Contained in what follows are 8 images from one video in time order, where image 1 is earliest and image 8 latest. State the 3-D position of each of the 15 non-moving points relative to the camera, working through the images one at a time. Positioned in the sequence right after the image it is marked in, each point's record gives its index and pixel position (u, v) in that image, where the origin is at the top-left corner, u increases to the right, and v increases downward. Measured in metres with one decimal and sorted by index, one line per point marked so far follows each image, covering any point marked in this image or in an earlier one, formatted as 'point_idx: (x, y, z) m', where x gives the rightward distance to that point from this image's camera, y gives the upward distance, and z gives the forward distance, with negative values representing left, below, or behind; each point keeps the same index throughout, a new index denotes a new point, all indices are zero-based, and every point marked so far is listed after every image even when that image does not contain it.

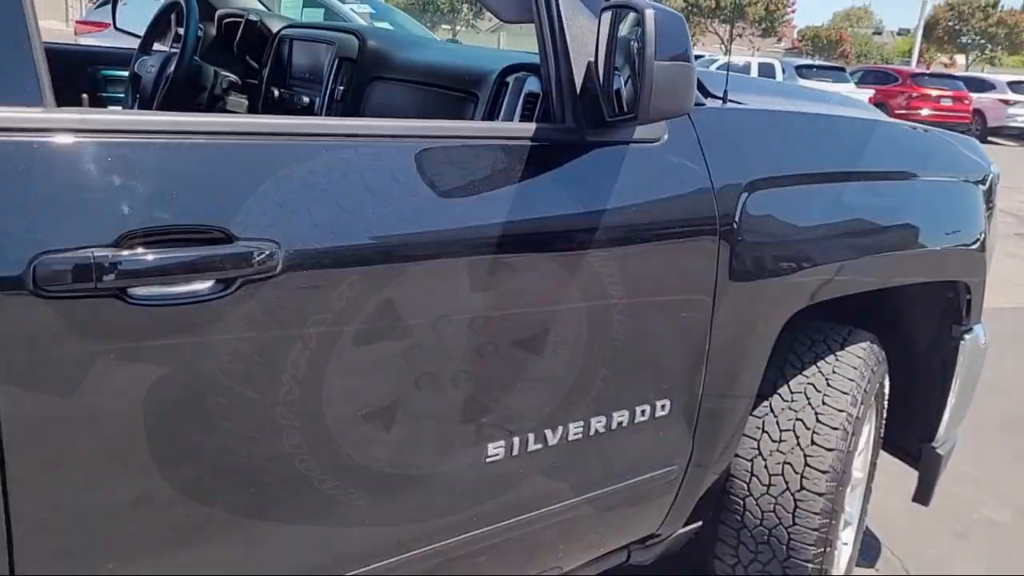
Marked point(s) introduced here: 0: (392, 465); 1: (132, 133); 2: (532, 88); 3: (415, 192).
0: (-0.2, -0.3, +1.4) m
1: (-0.5, +0.2, +1.1) m
2: (+0.1, +0.4, +1.6) m
3: (-0.2, +0.1, +1.3) m
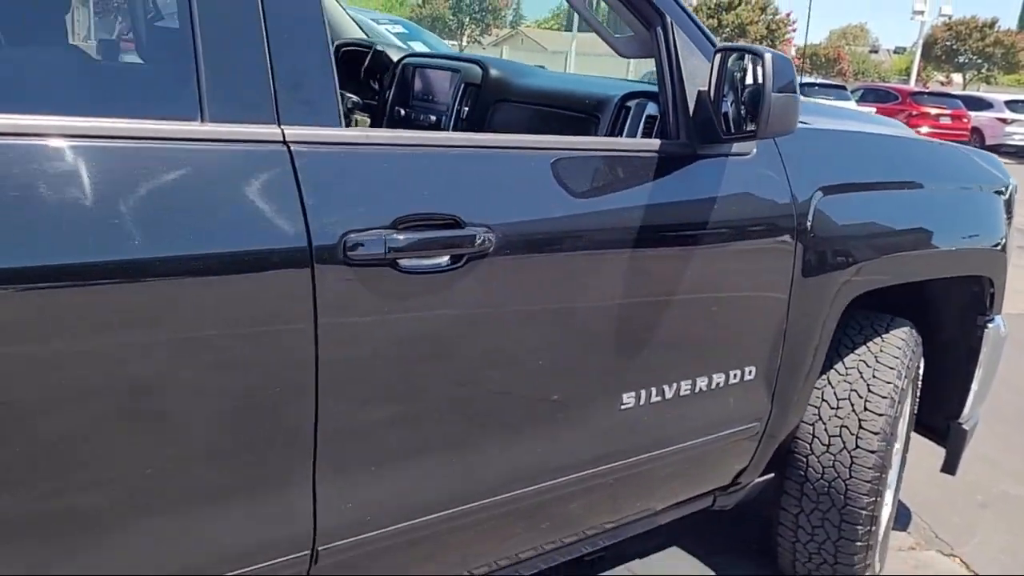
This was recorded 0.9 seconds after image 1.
0: (+0.1, -0.2, +1.8) m
1: (-0.2, +0.2, +1.5) m
2: (+0.3, +0.4, +2.0) m
3: (+0.1, +0.2, +1.7) m
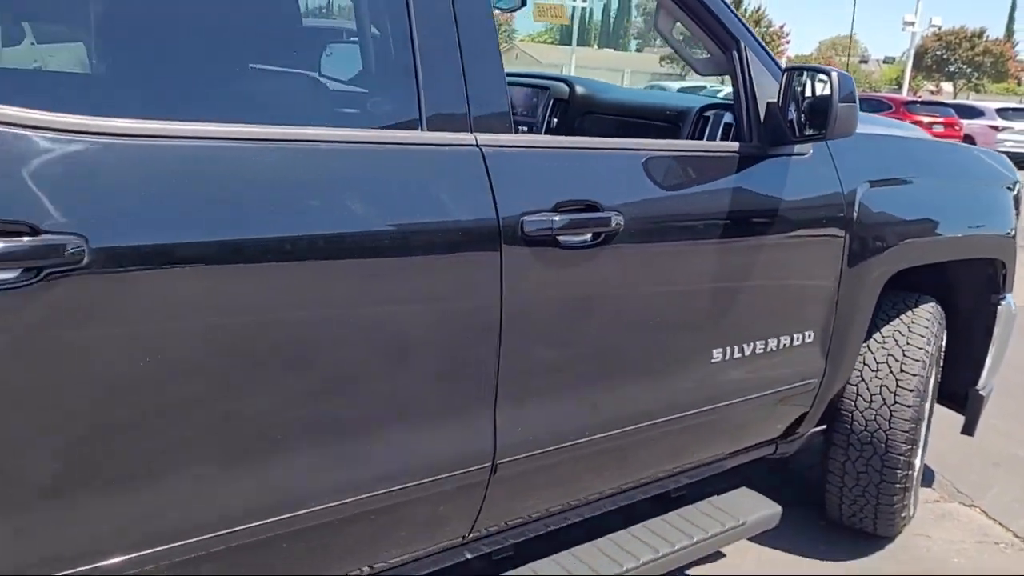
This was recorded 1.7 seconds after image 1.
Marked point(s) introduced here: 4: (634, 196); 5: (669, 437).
0: (+0.3, -0.2, +2.2) m
1: (0.0, +0.3, +1.9) m
2: (+0.6, +0.4, +2.5) m
3: (+0.4, +0.2, +2.1) m
4: (+0.3, +0.2, +2.1) m
5: (+0.4, -0.4, +2.4) m
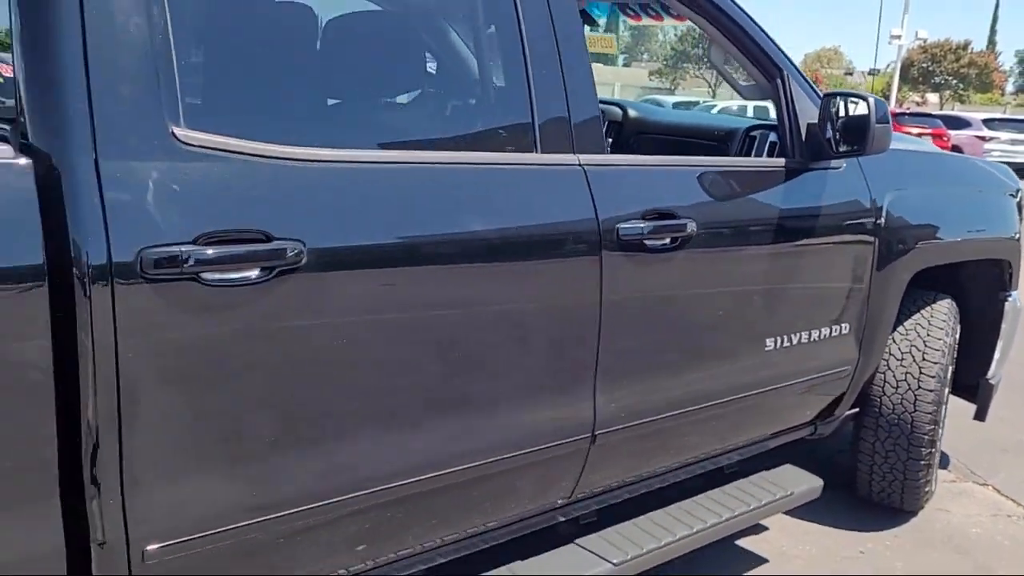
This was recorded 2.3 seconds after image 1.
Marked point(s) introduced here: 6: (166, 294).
0: (+0.6, -0.2, +2.6) m
1: (+0.3, +0.3, +2.3) m
2: (+0.8, +0.5, +2.8) m
3: (+0.6, +0.2, +2.5) m
4: (+0.5, +0.2, +2.4) m
5: (+0.6, -0.4, +2.7) m
6: (-0.6, 0.0, +1.5) m
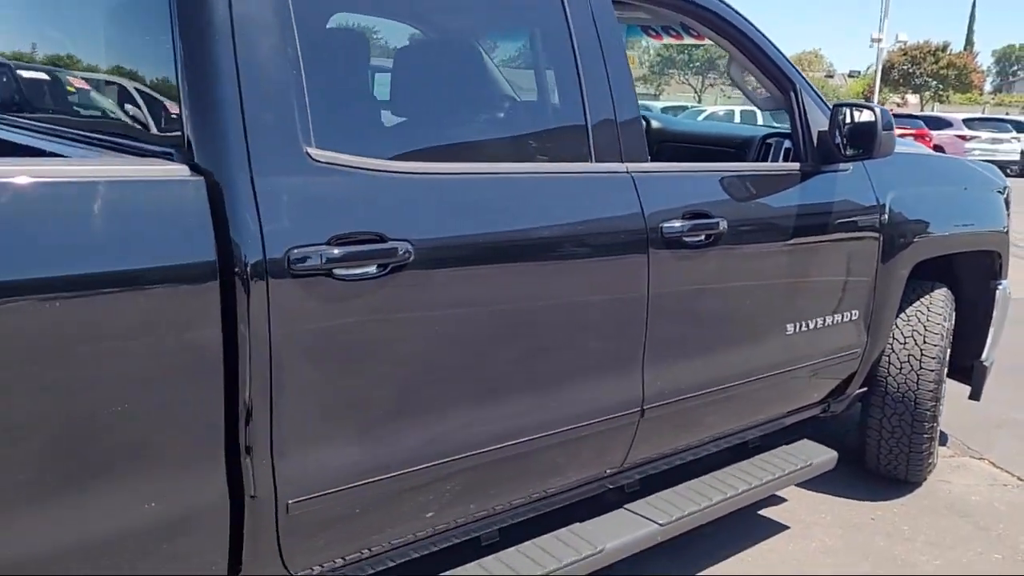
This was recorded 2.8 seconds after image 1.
0: (+0.7, -0.2, +2.9) m
1: (+0.4, +0.3, +2.6) m
2: (+0.9, +0.5, +3.1) m
3: (+0.7, +0.3, +2.8) m
4: (+0.6, +0.2, +2.7) m
5: (+0.8, -0.4, +3.0) m
6: (-0.4, 0.0, +1.8) m
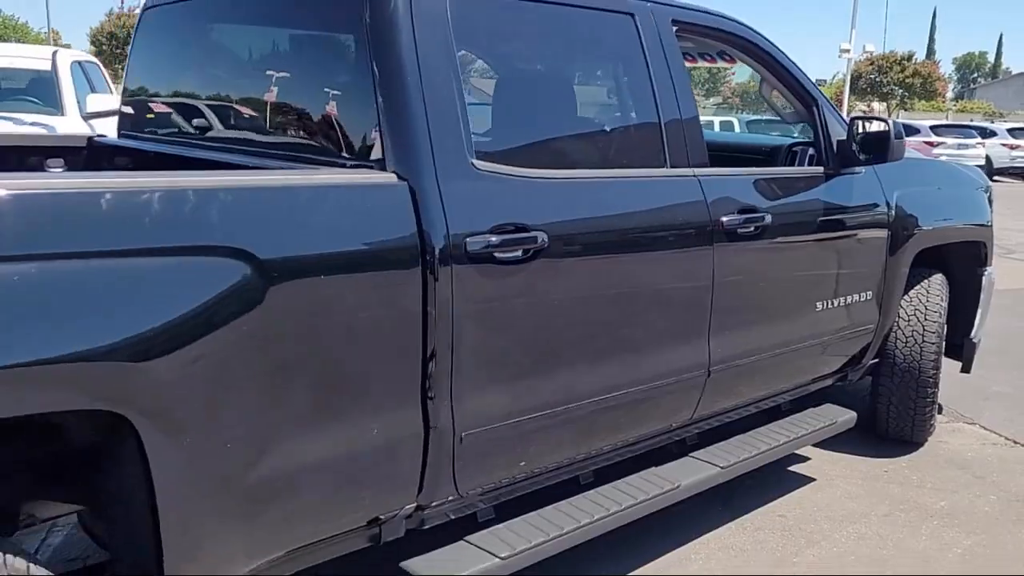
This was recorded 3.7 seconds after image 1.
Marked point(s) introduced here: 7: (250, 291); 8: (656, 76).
0: (+1.0, -0.1, +3.4) m
1: (+0.7, +0.4, +3.1) m
2: (+1.2, +0.5, +3.7) m
3: (+1.0, +0.3, +3.3) m
4: (+0.9, +0.3, +3.3) m
5: (+1.1, -0.3, +3.6) m
6: (-0.1, +0.1, +2.3) m
7: (-0.5, 0.0, +1.9) m
8: (+0.5, +0.7, +3.0) m
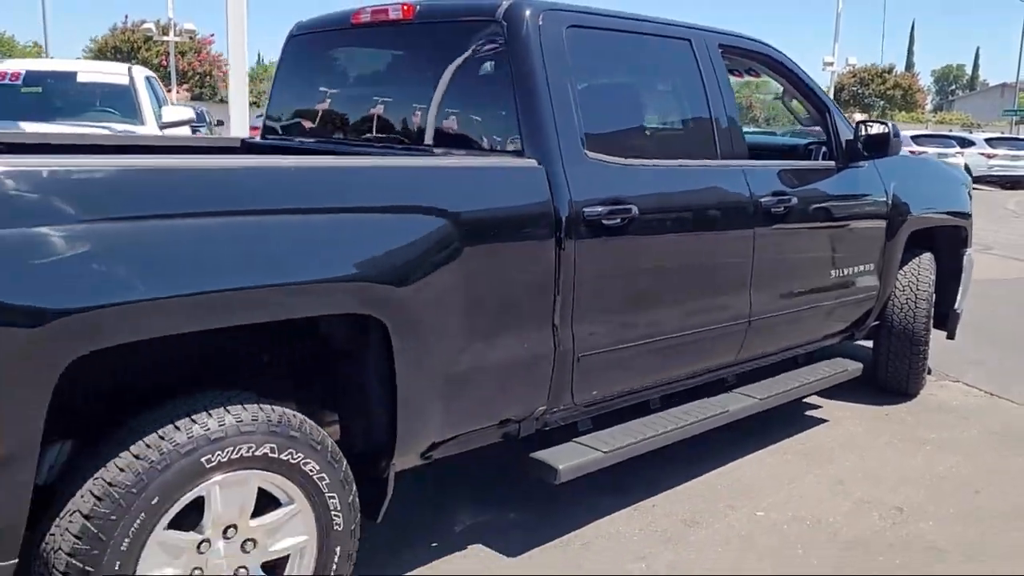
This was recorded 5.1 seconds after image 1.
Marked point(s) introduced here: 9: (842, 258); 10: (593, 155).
0: (+1.3, 0.0, +4.2) m
1: (+1.0, +0.5, +3.9) m
2: (+1.5, +0.7, +4.5) m
3: (+1.3, +0.5, +4.2) m
4: (+1.2, +0.4, +4.1) m
5: (+1.4, -0.2, +4.4) m
6: (+0.3, +0.2, +3.1) m
7: (-0.2, +0.1, +2.7) m
8: (+0.8, +0.8, +3.8) m
9: (+1.6, +0.1, +4.4) m
10: (+0.3, +0.5, +3.2) m
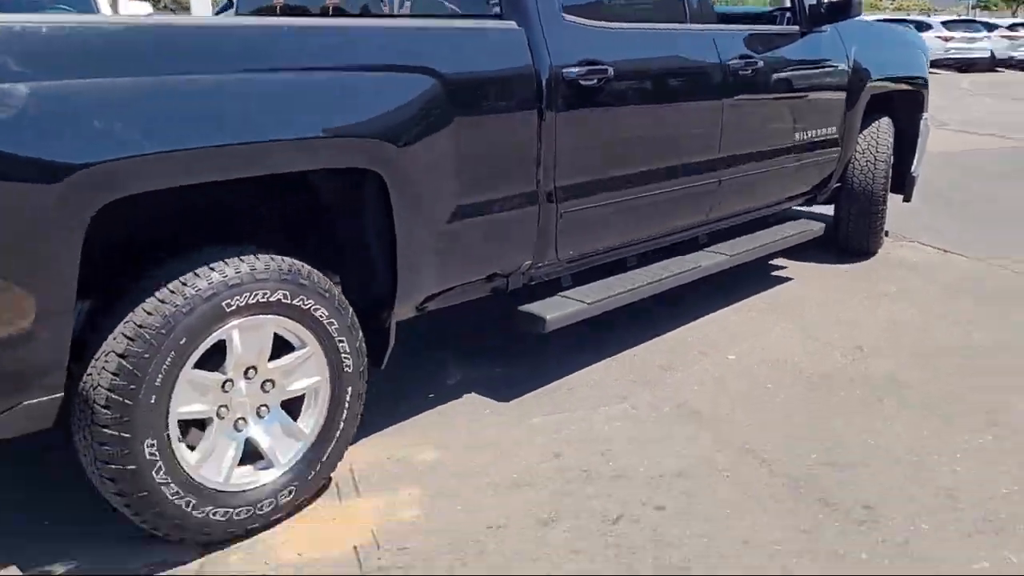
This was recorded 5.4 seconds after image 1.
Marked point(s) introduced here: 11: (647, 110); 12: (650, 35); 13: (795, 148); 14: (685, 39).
0: (+1.2, +0.7, +4.4) m
1: (+0.9, +1.1, +4.0) m
2: (+1.4, +1.4, +4.6) m
3: (+1.2, +1.1, +4.3) m
4: (+1.1, +1.1, +4.2) m
5: (+1.3, +0.5, +4.6) m
6: (+0.2, +0.7, +3.2) m
7: (-0.2, +0.6, +2.8) m
8: (+0.7, +1.4, +3.9) m
9: (+1.5, +0.8, +4.6) m
10: (+0.2, +1.0, +3.3) m
11: (+0.5, +0.7, +3.6) m
12: (+0.5, +1.0, +3.6) m
13: (+1.4, +0.7, +4.6) m
14: (+0.7, +1.0, +3.8) m
